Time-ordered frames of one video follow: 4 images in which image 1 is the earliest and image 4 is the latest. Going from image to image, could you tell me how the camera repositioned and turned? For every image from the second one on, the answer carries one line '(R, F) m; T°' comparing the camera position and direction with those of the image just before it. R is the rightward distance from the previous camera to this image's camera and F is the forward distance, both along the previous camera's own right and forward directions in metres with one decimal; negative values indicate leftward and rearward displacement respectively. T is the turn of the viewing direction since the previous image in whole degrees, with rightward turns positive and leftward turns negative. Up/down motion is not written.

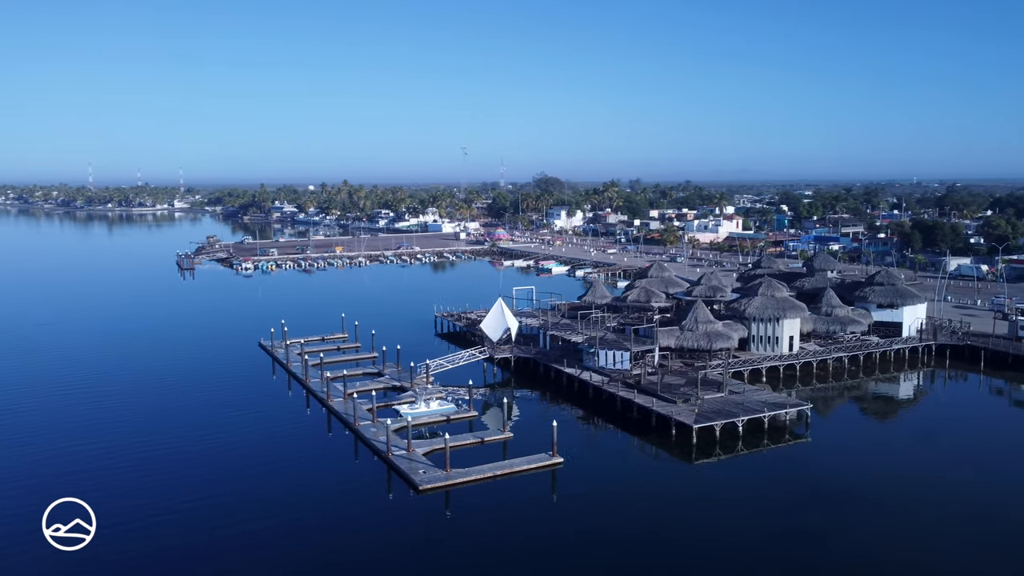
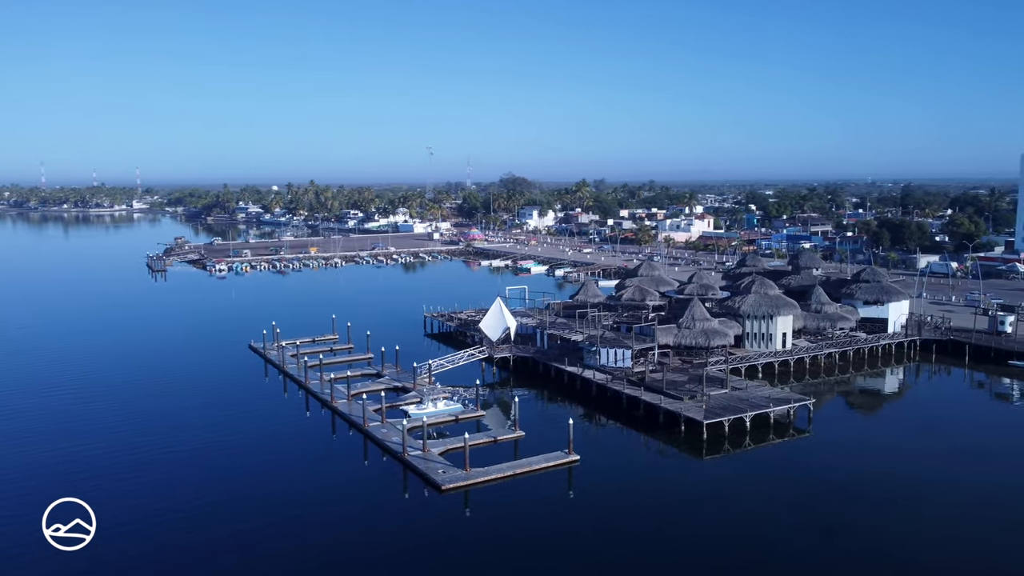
(-1.8, -0.1) m; +3°
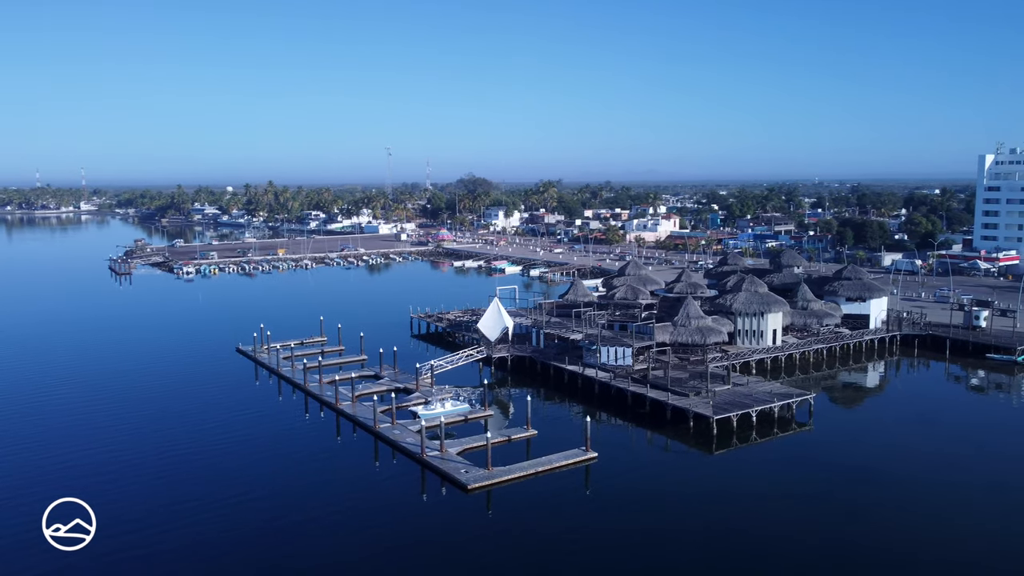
(-2.2, -0.1) m; +3°
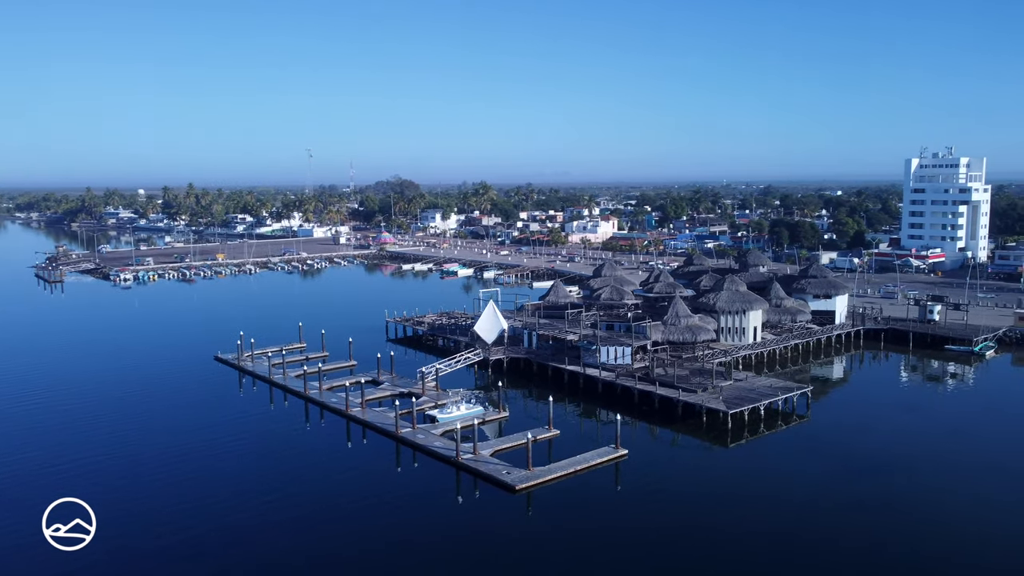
(-4.1, -0.1) m; +6°
